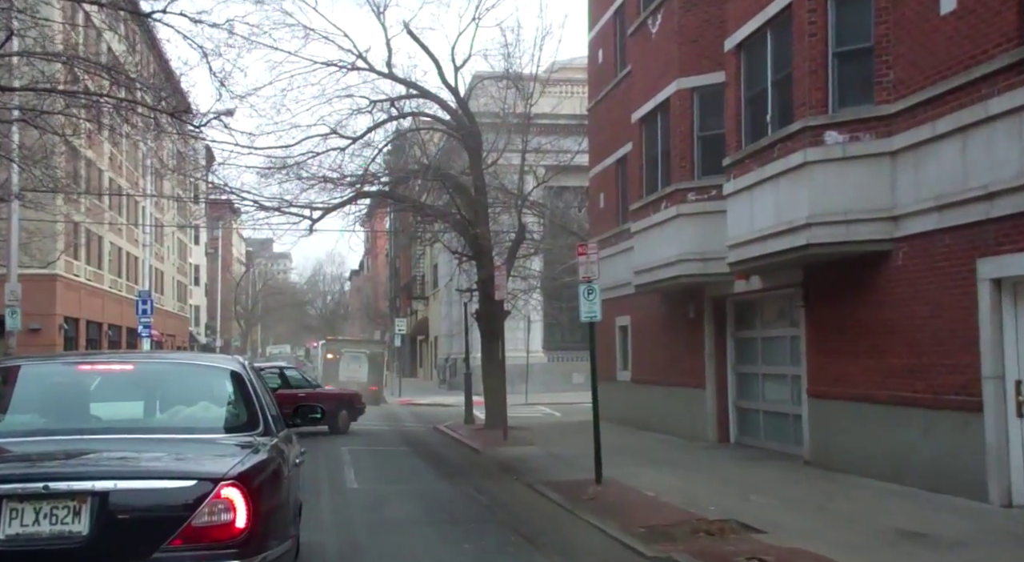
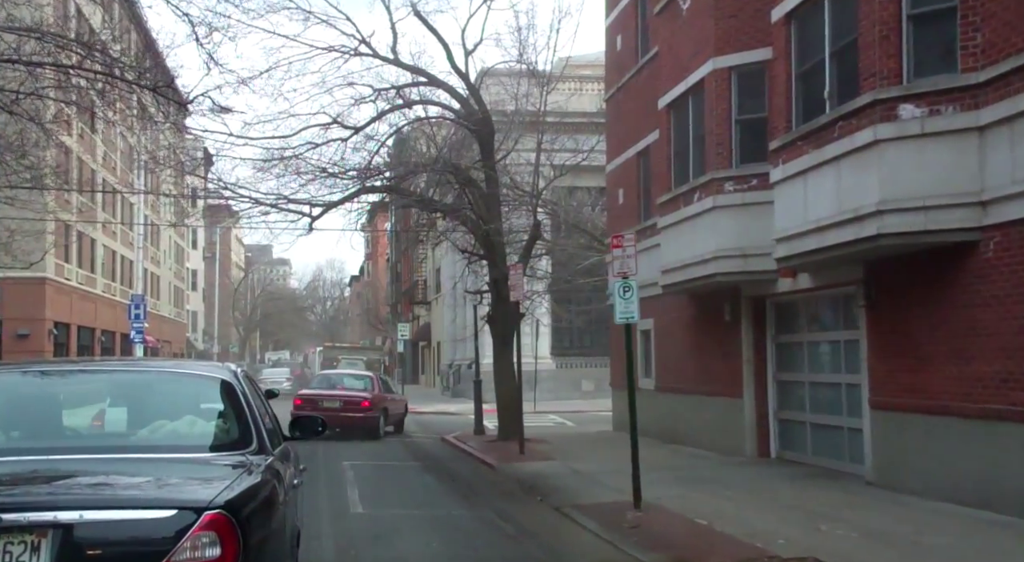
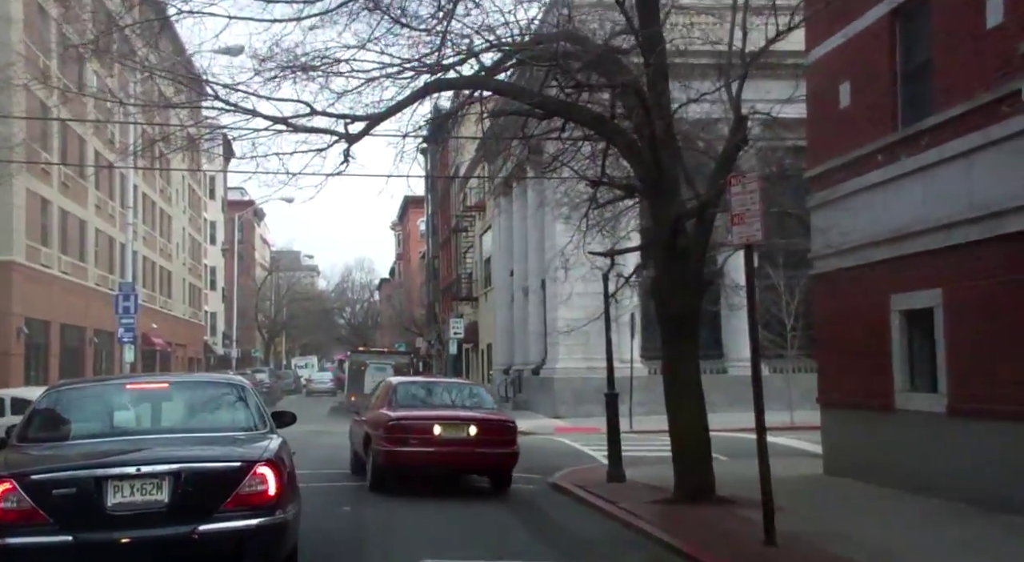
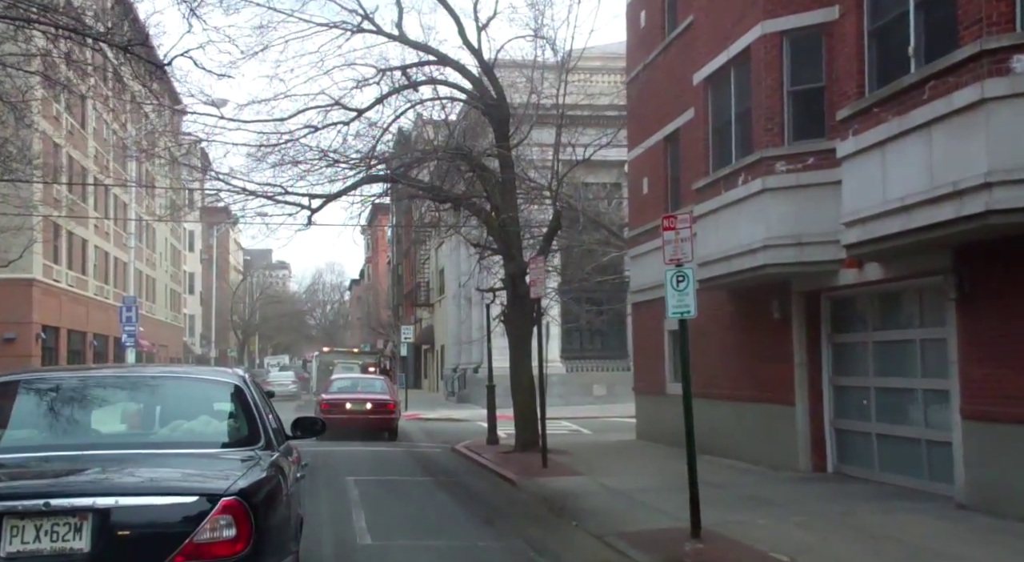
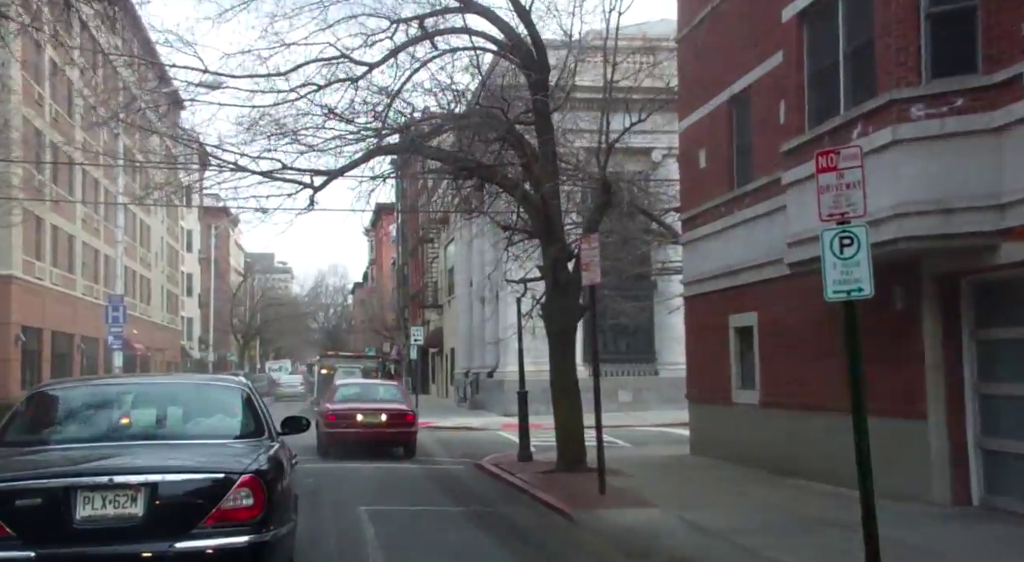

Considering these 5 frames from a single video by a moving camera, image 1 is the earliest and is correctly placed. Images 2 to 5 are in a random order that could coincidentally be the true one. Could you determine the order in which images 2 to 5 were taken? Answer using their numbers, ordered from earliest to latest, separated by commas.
2, 4, 5, 3
